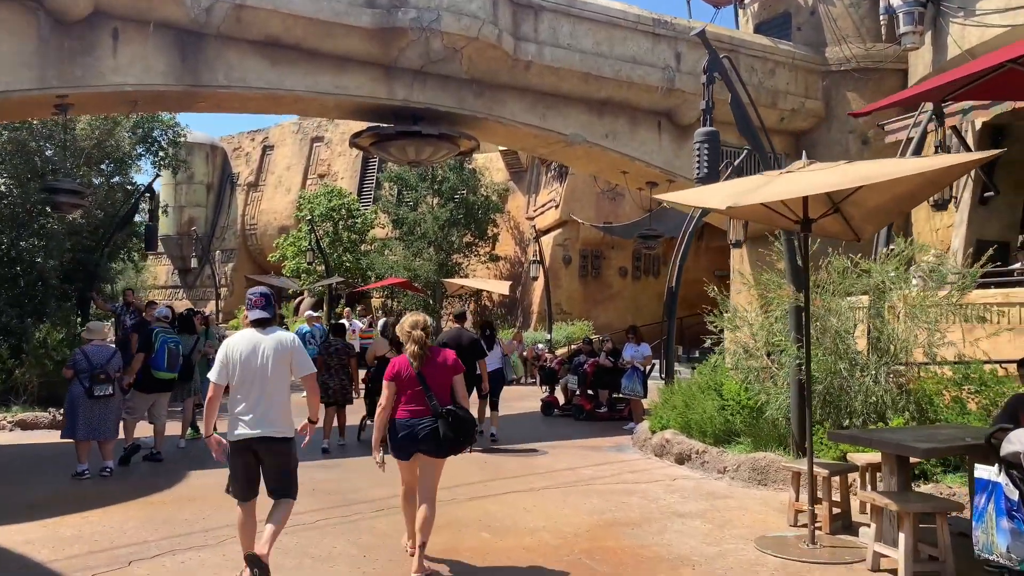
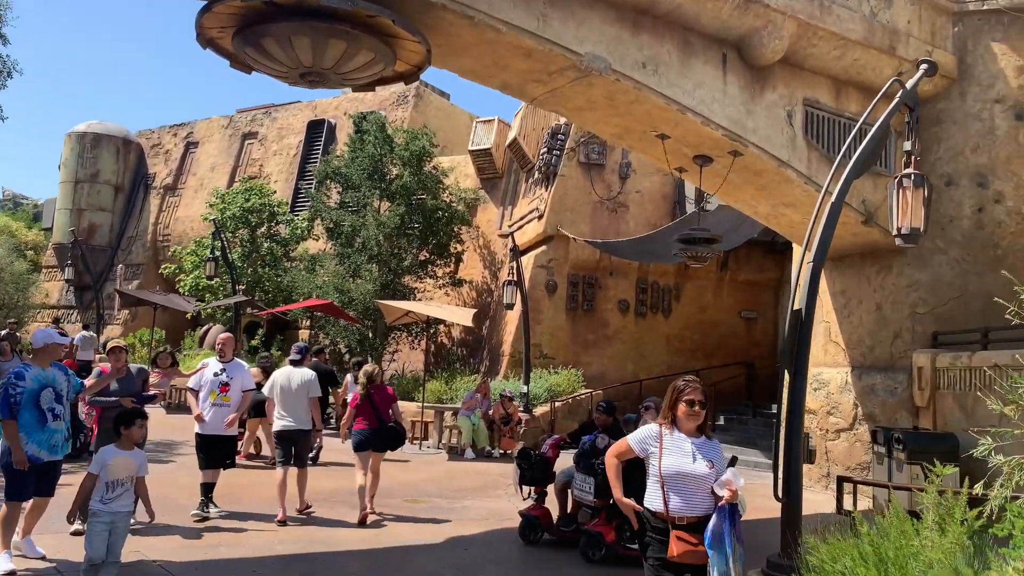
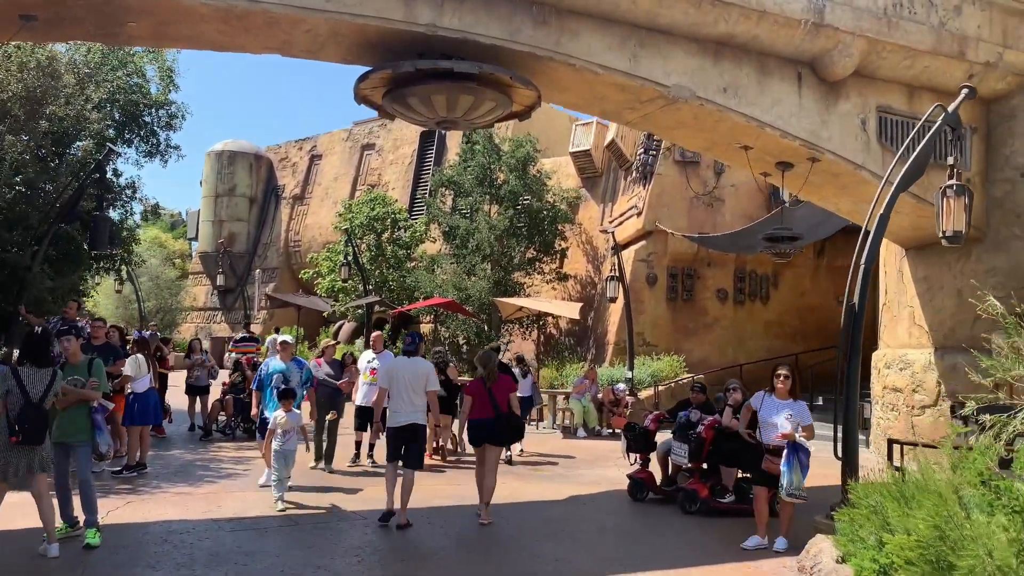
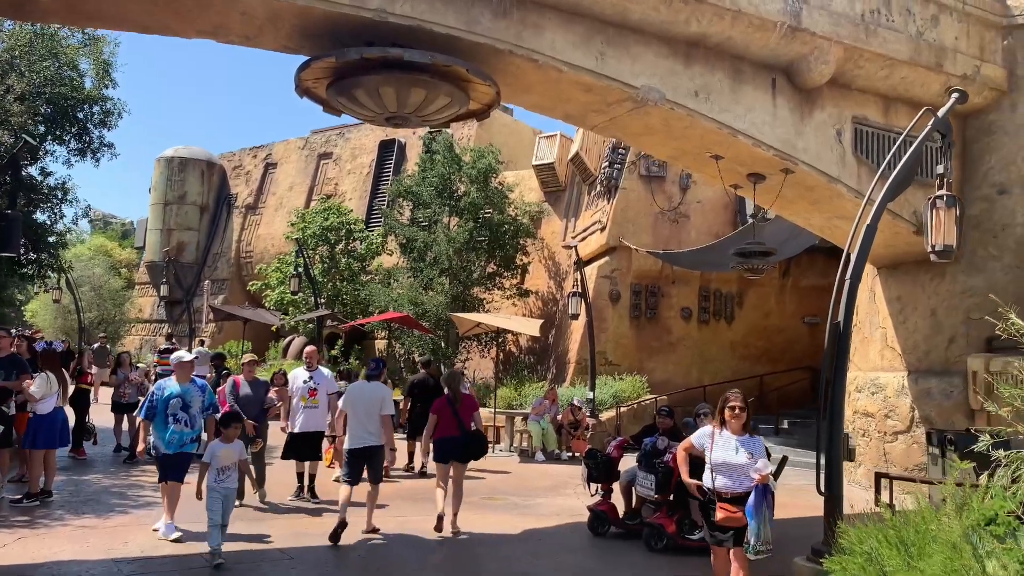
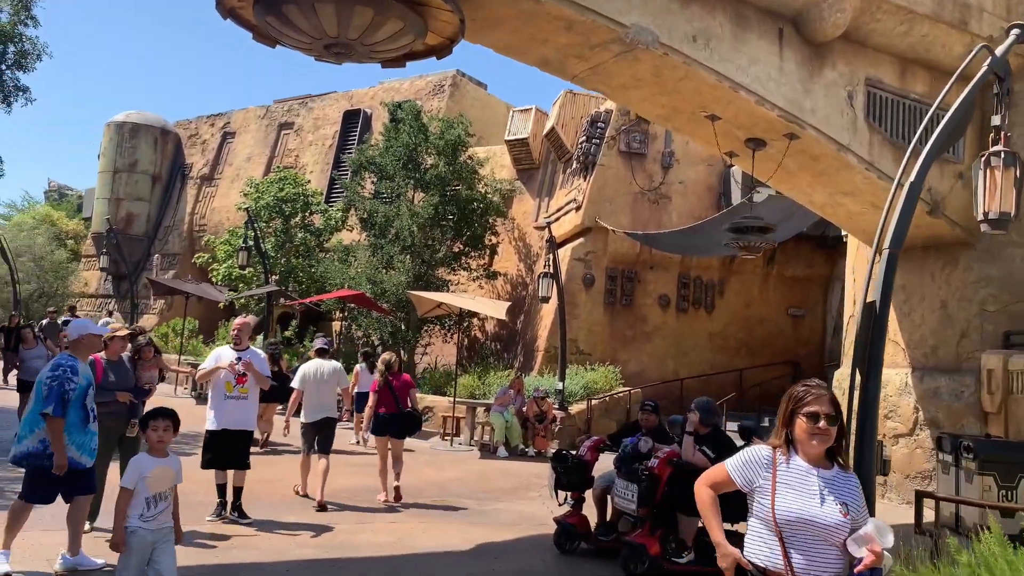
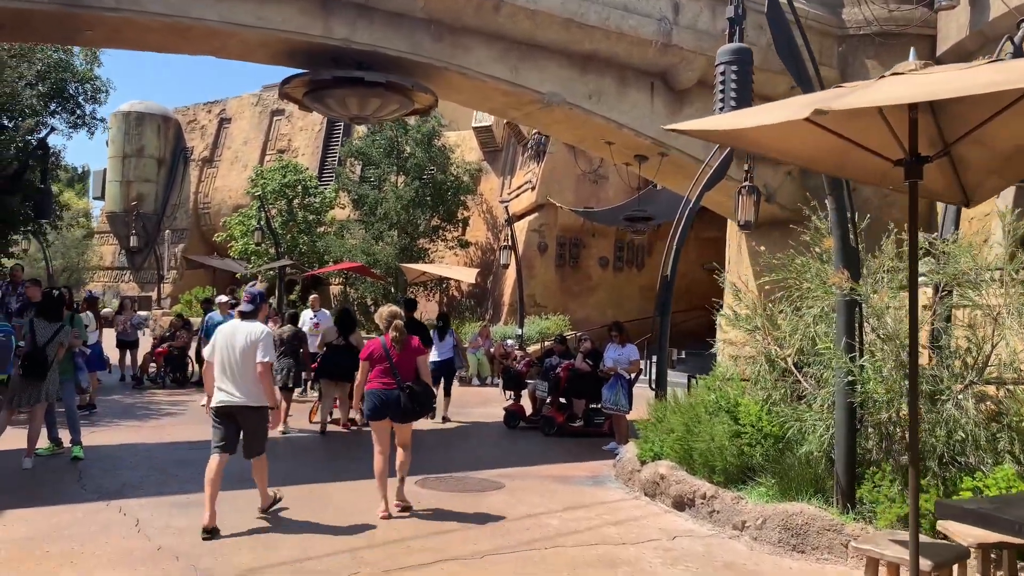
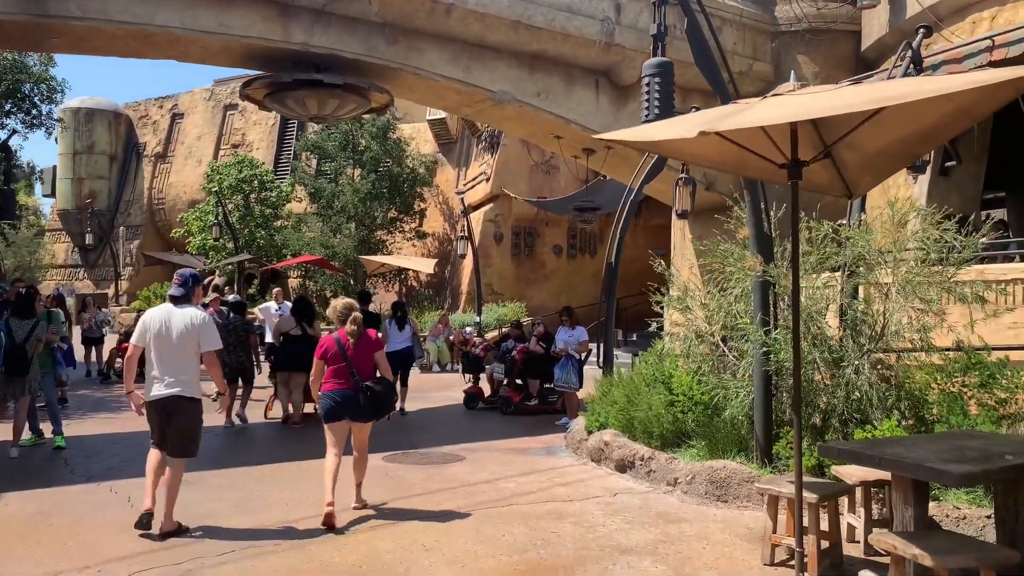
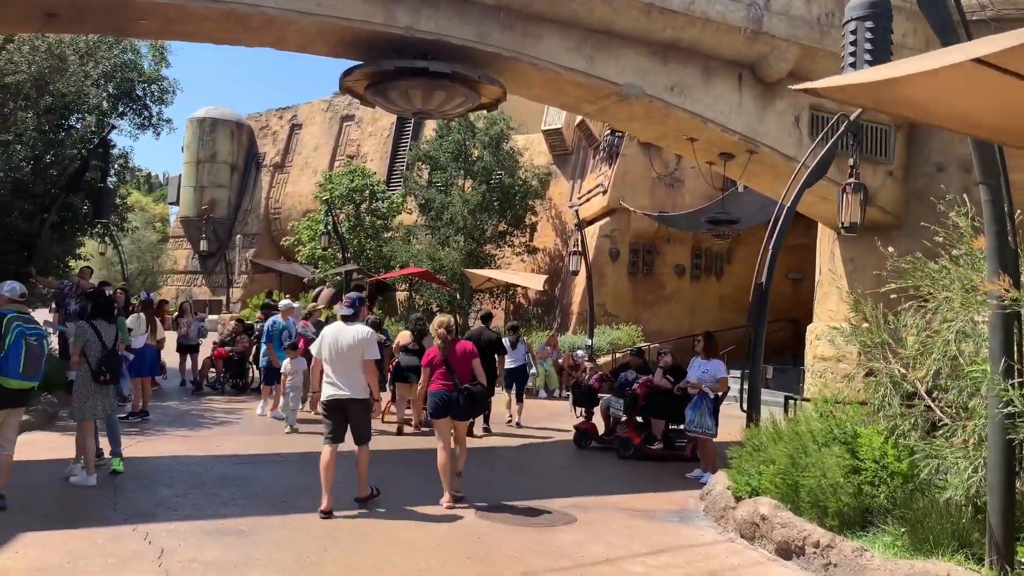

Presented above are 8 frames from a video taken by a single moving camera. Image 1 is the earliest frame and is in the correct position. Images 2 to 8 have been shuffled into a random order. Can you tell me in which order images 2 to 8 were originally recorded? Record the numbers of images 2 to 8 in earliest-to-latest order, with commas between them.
7, 6, 8, 3, 4, 2, 5
